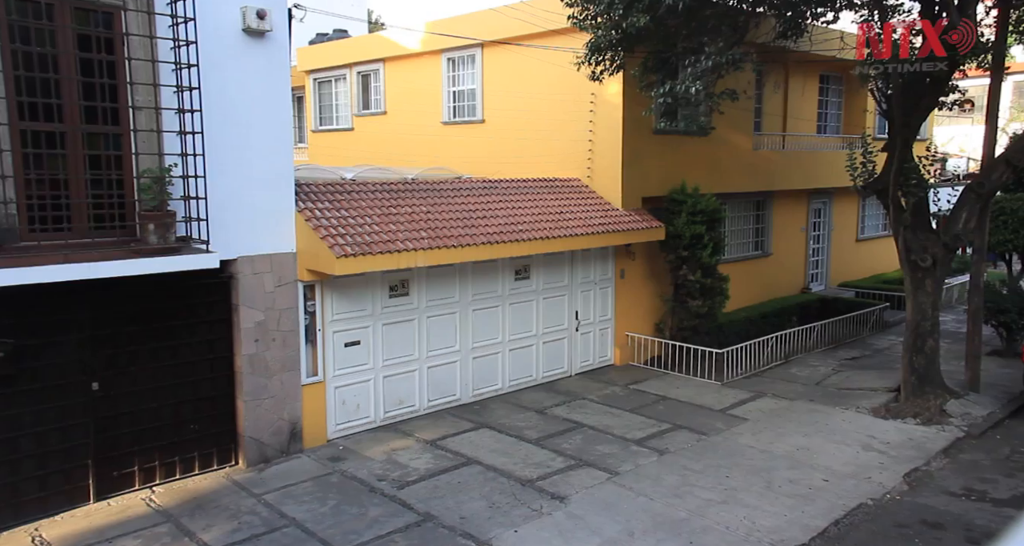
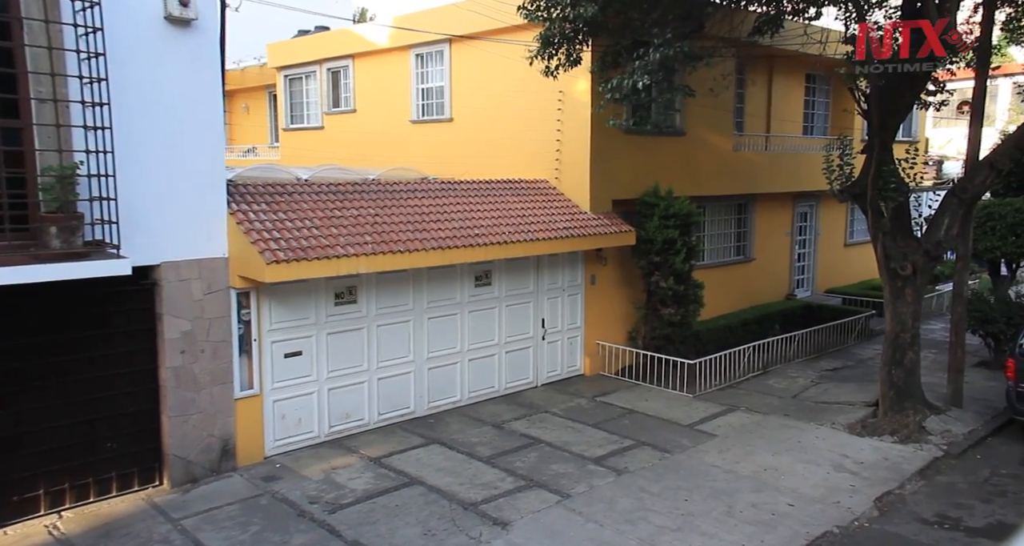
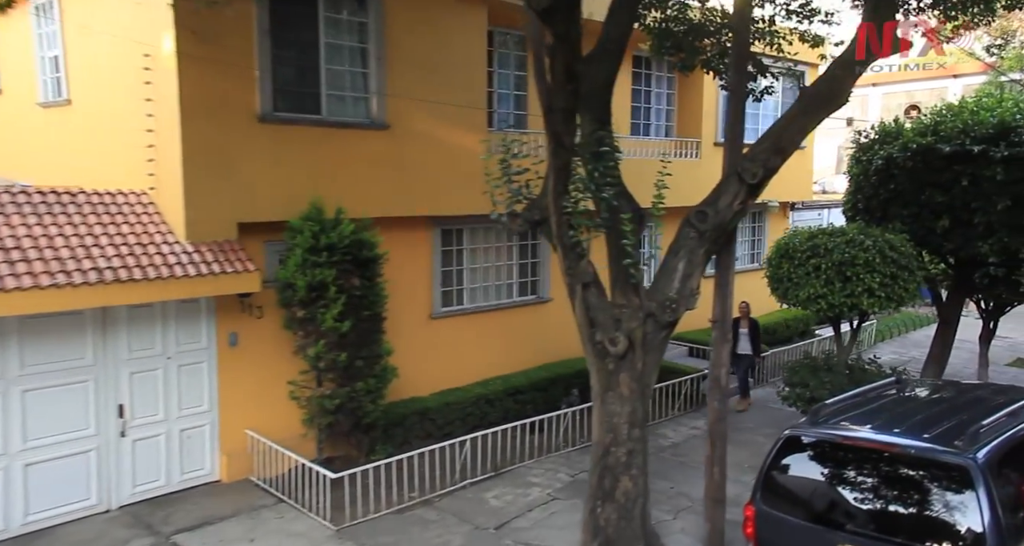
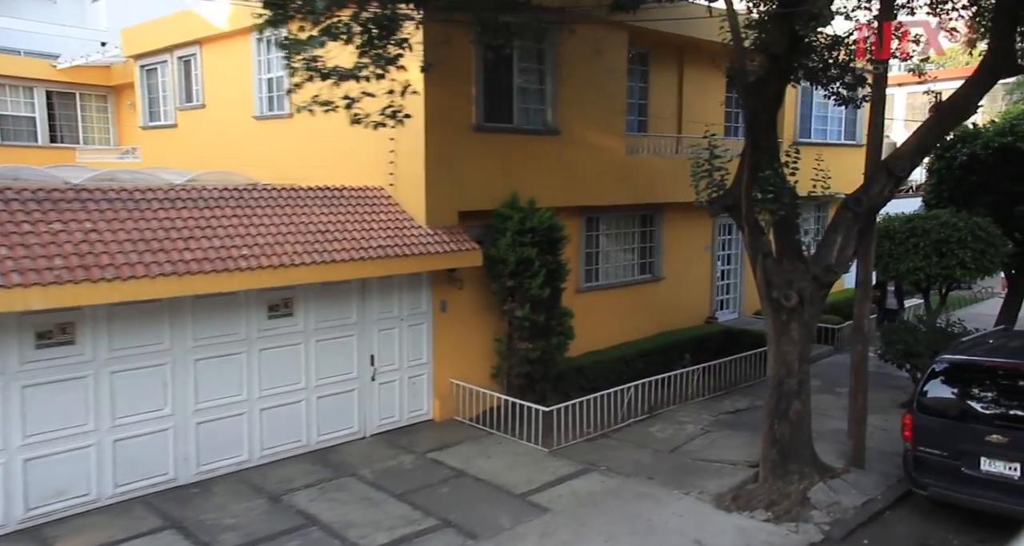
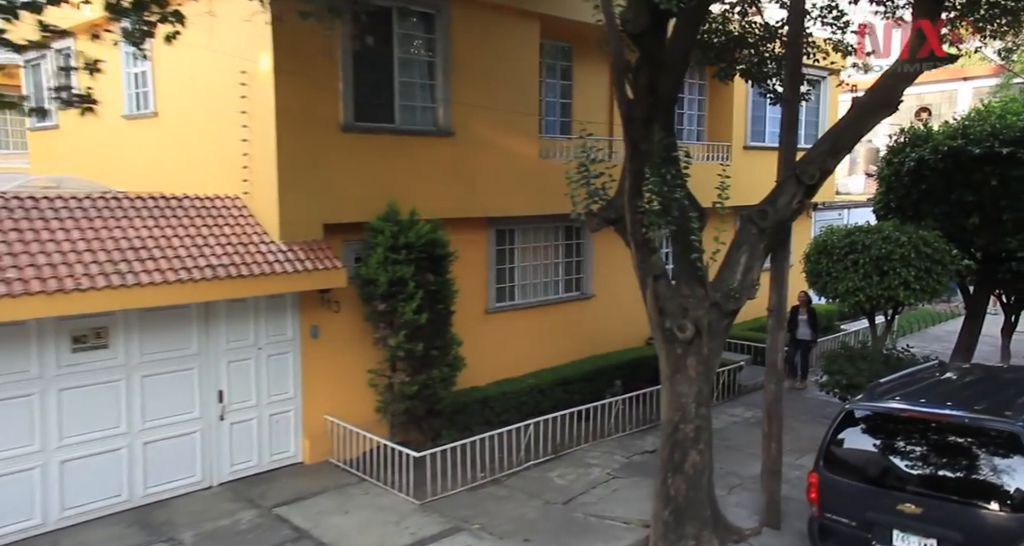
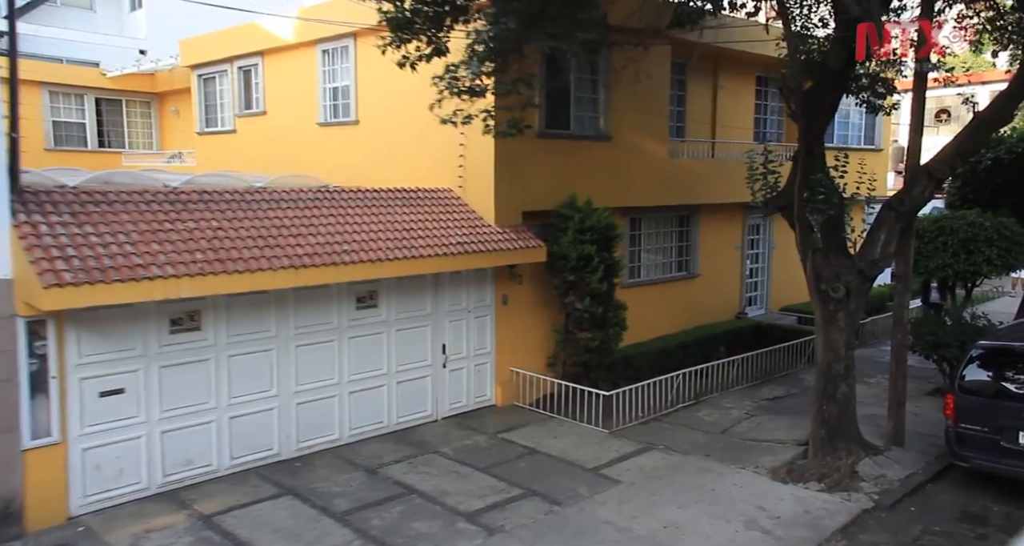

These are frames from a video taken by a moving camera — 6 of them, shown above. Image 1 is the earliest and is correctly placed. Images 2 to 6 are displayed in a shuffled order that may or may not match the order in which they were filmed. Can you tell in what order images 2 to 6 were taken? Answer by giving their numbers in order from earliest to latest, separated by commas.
2, 6, 4, 5, 3
